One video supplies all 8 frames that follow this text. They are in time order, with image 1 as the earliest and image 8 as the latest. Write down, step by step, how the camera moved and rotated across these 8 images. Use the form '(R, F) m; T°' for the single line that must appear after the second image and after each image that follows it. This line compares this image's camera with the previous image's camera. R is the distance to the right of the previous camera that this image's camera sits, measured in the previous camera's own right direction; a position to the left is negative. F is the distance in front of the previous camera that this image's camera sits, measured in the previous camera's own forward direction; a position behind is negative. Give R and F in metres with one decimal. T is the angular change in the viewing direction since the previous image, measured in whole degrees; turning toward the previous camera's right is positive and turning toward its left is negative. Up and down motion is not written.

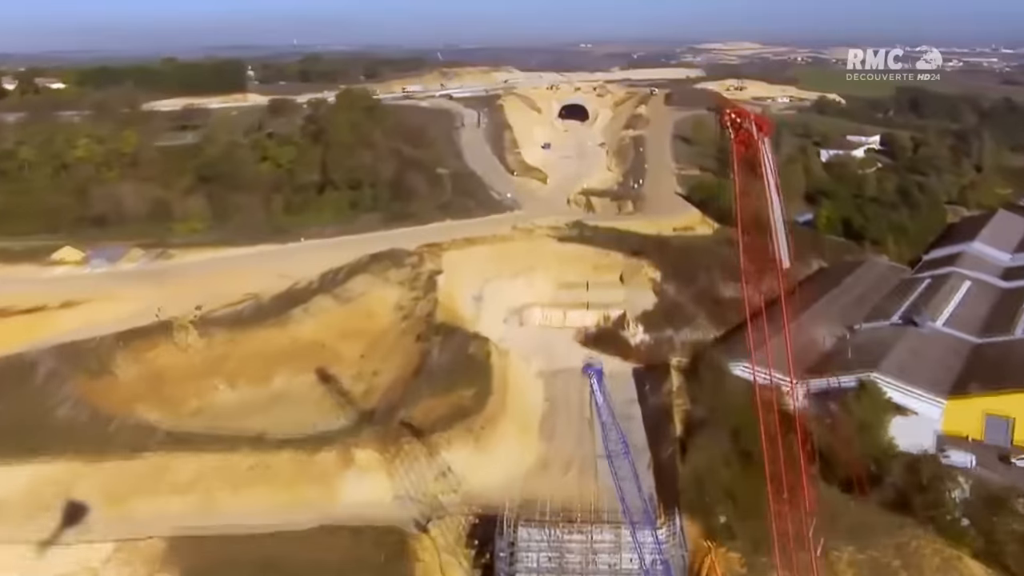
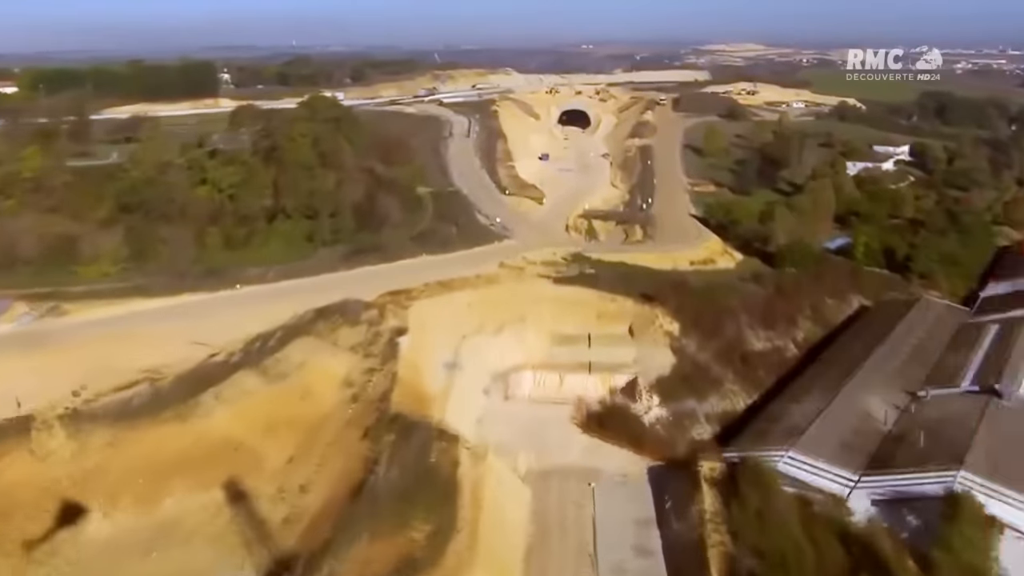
(+0.6, +4.4) m; 0°
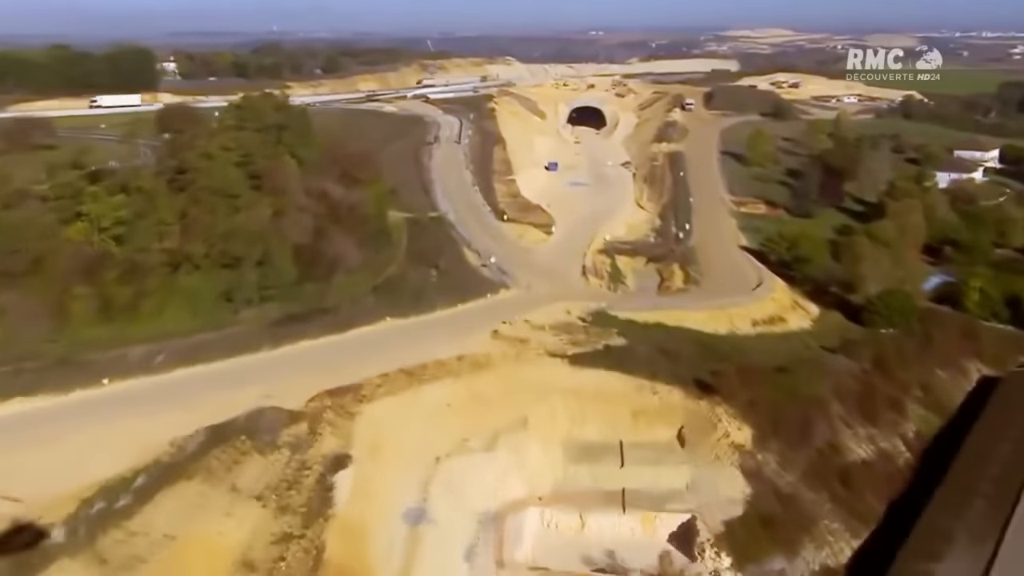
(+0.1, +6.1) m; 0°
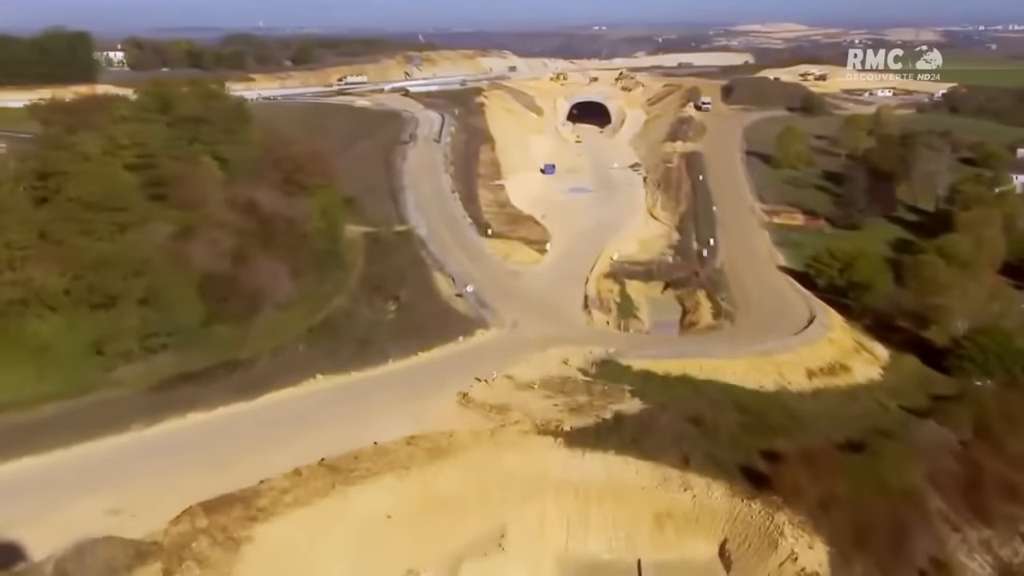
(+0.5, +4.1) m; 0°
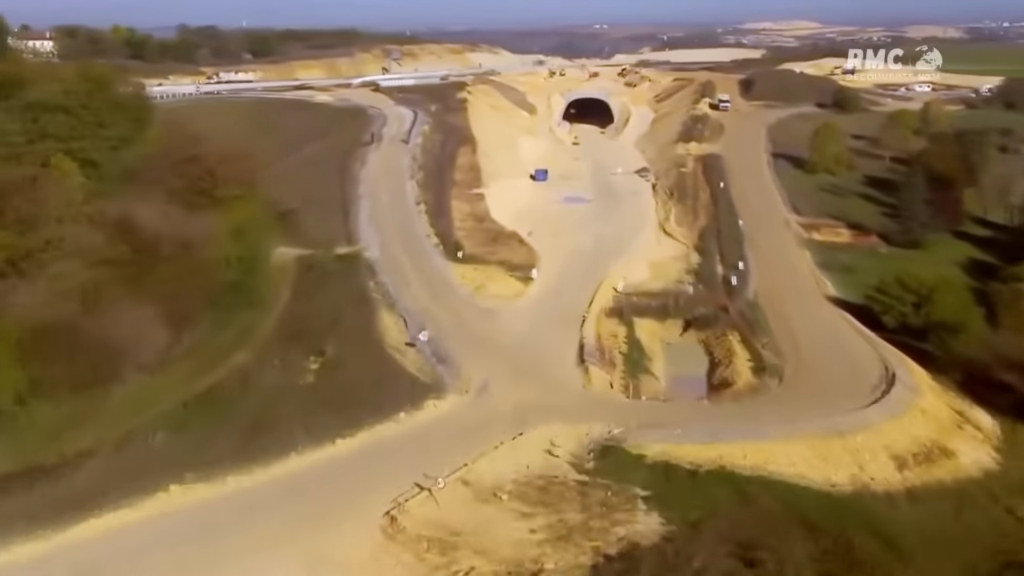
(+0.6, +3.8) m; 0°
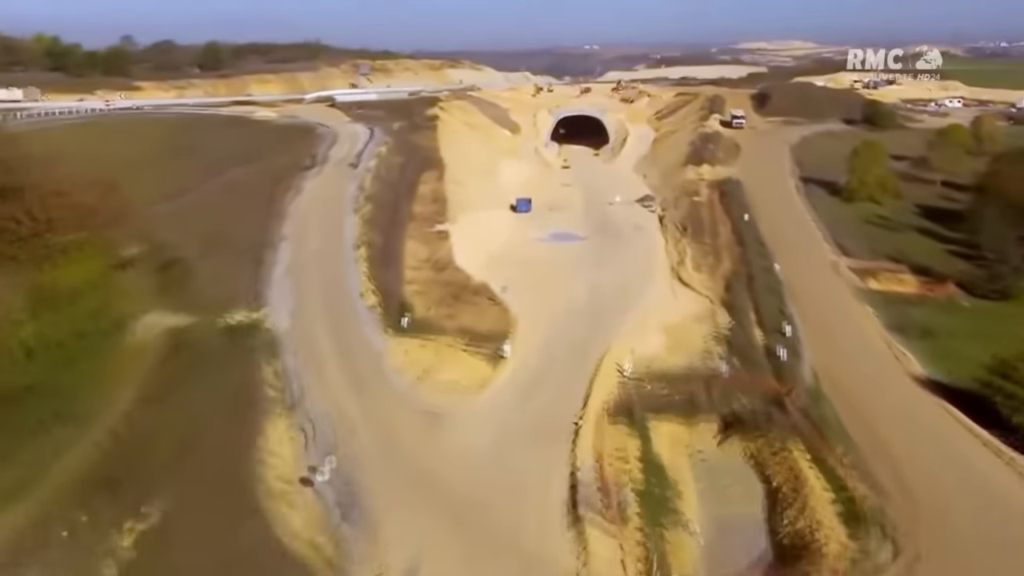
(+0.5, +3.9) m; +1°
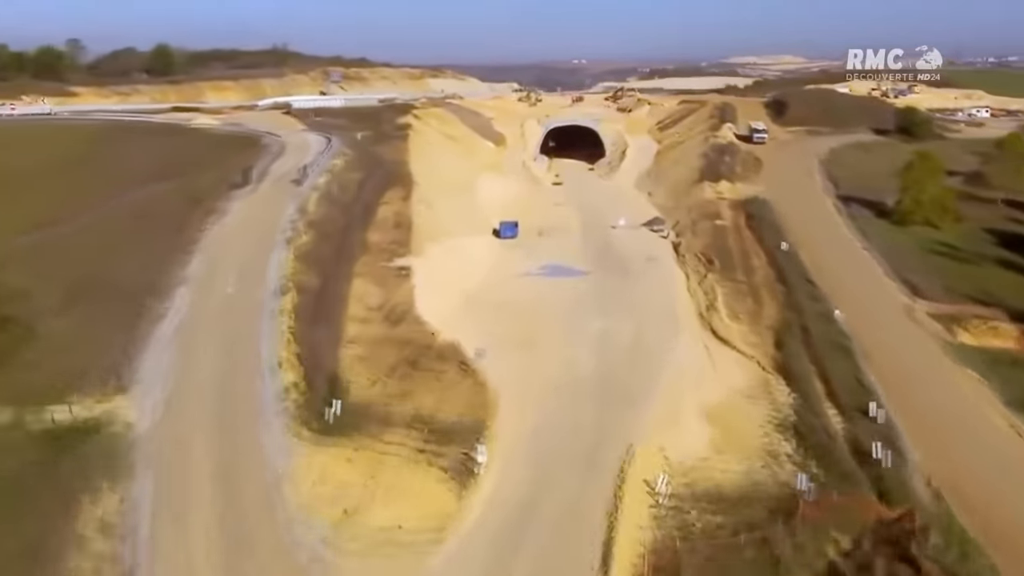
(+0.1, +3.2) m; +1°
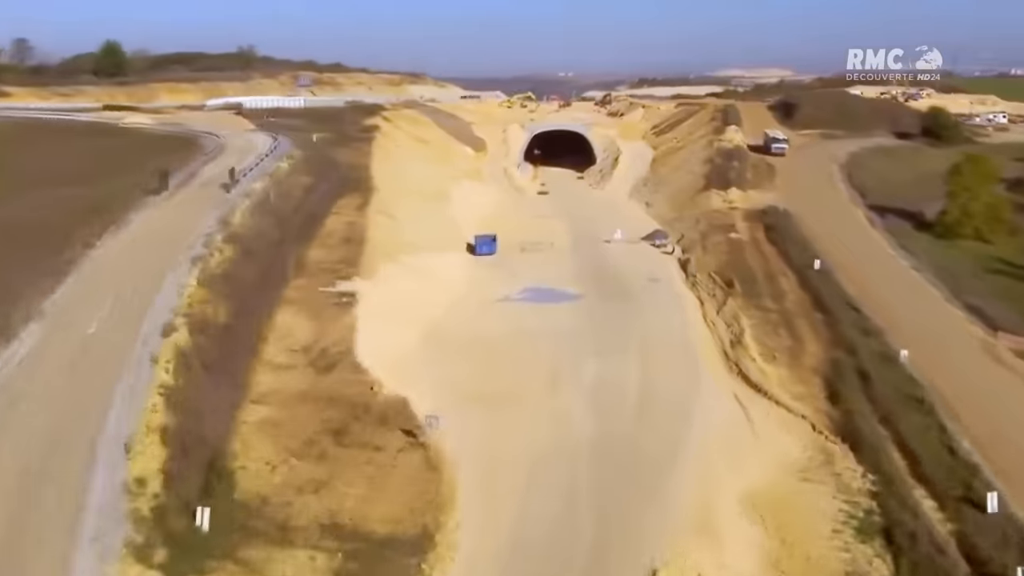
(+0.2, +2.3) m; +1°
